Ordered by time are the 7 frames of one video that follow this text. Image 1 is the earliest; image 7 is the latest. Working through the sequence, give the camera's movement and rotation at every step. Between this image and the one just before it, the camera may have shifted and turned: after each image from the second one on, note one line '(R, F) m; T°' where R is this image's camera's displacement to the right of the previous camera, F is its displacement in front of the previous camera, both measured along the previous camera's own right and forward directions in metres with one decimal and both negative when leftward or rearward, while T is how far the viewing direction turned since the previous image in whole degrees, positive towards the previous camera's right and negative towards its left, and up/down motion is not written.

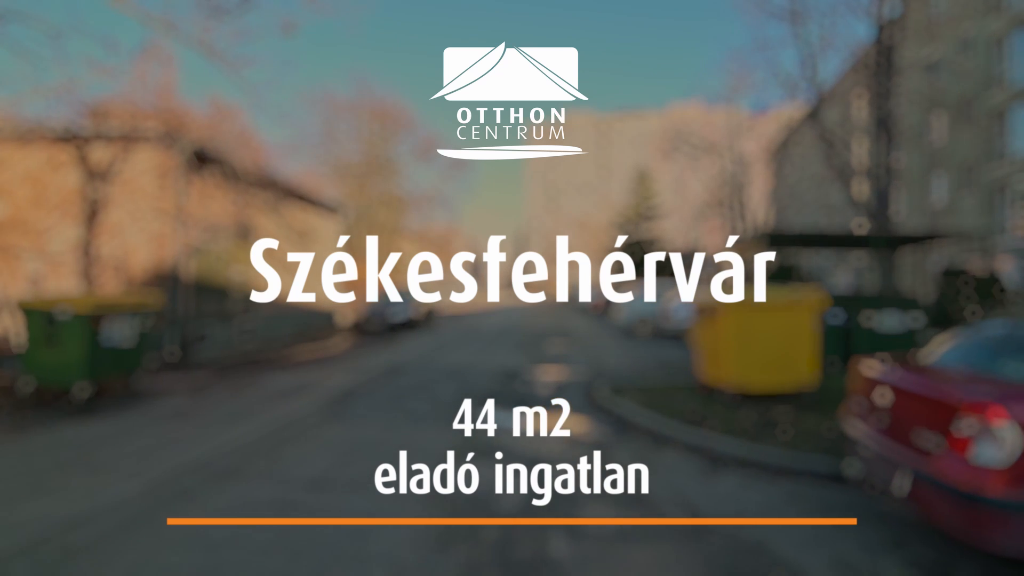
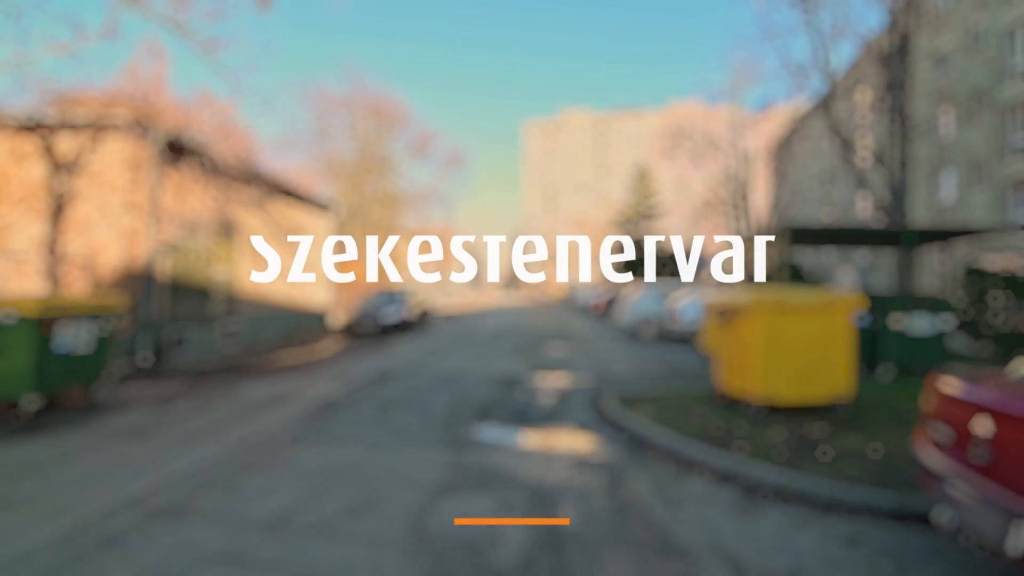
(0.0, +0.7) m; 0°
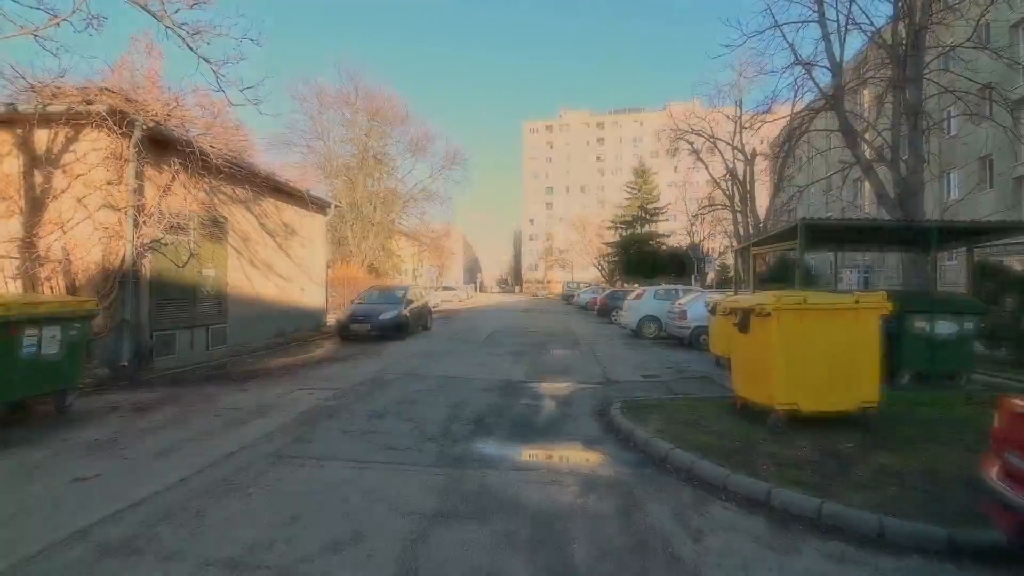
(0.0, +0.4) m; 0°
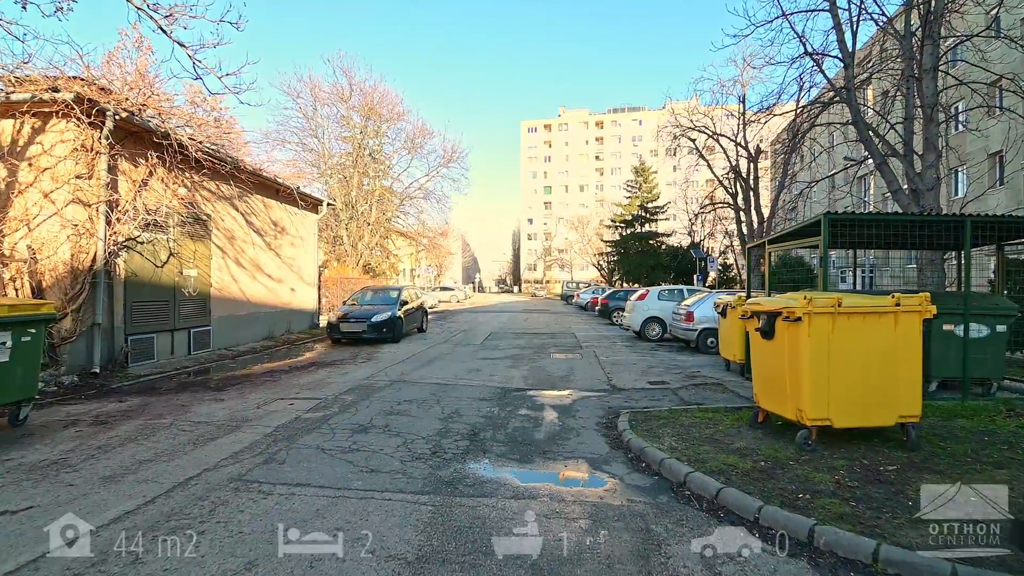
(0.0, +0.6) m; 0°
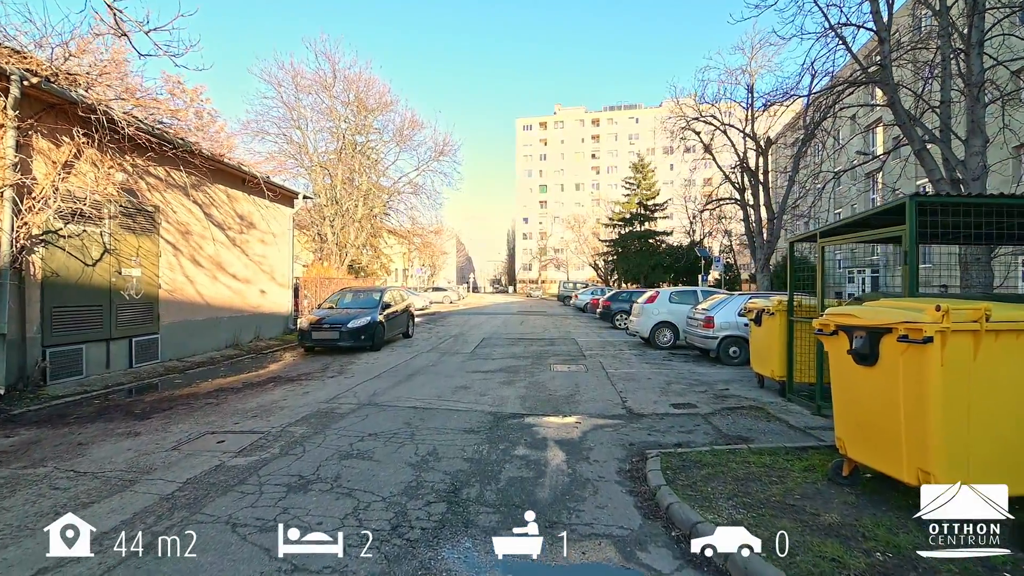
(0.0, +1.5) m; +1°
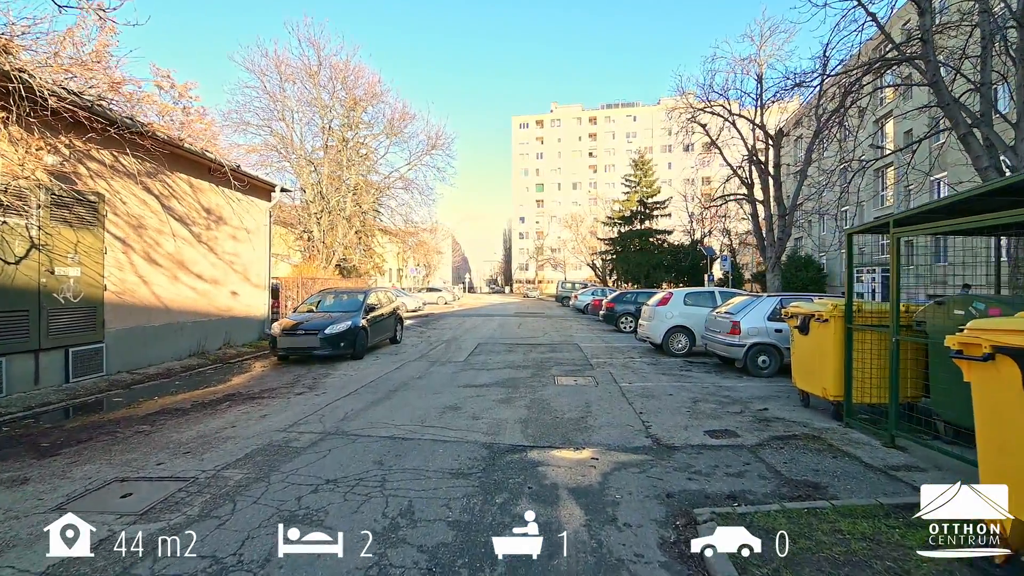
(0.0, +1.3) m; 0°
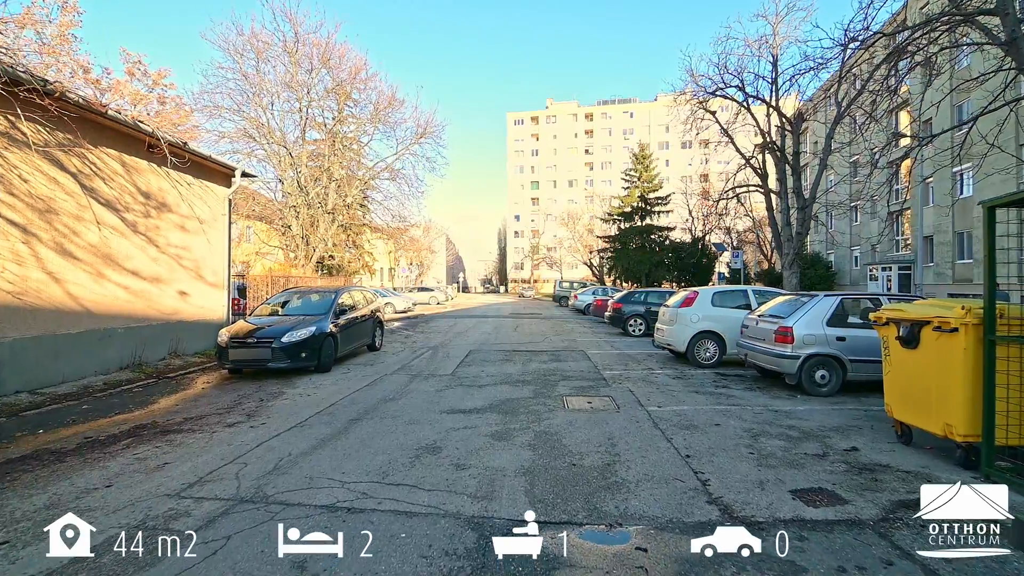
(0.0, +1.8) m; +1°
